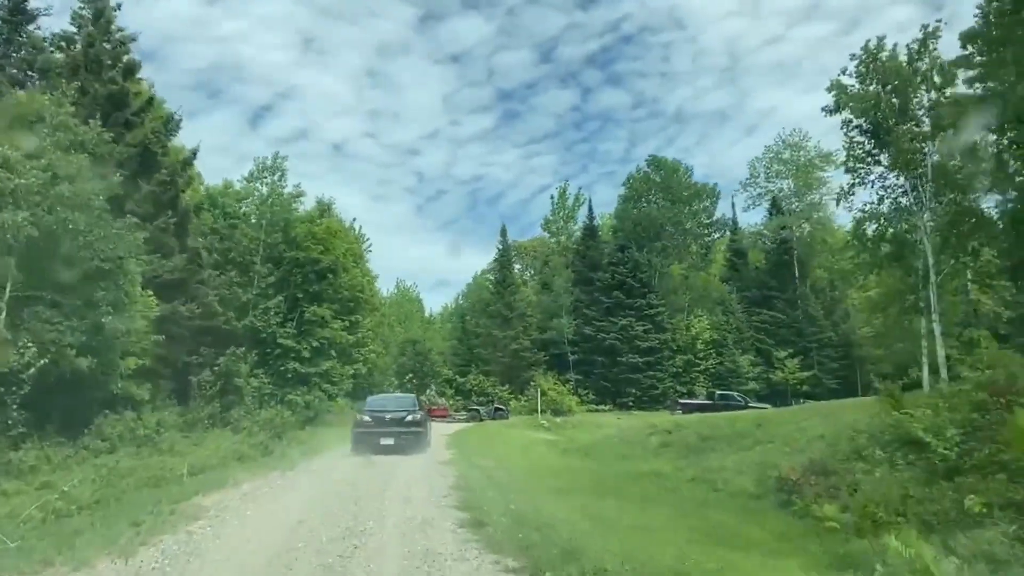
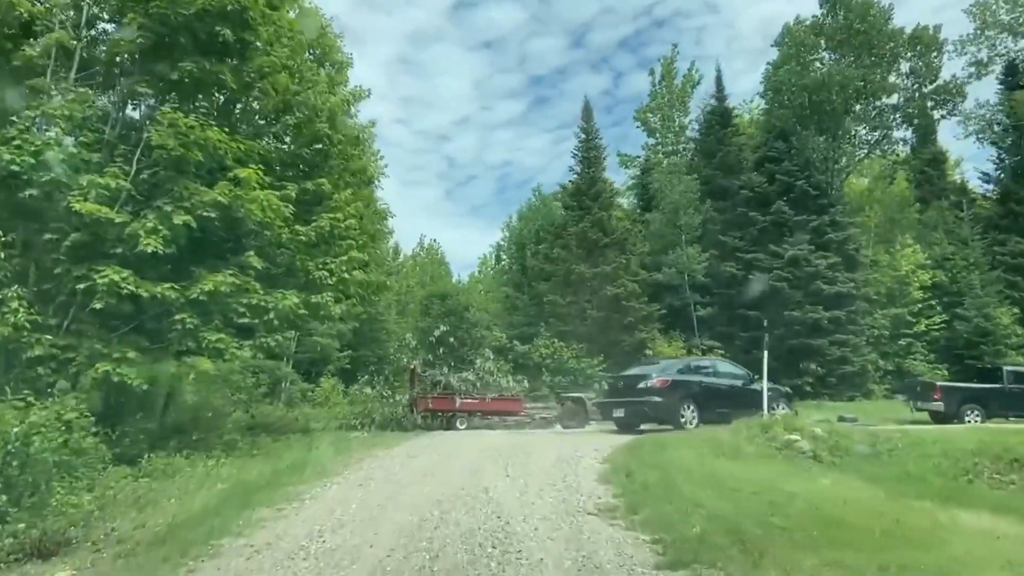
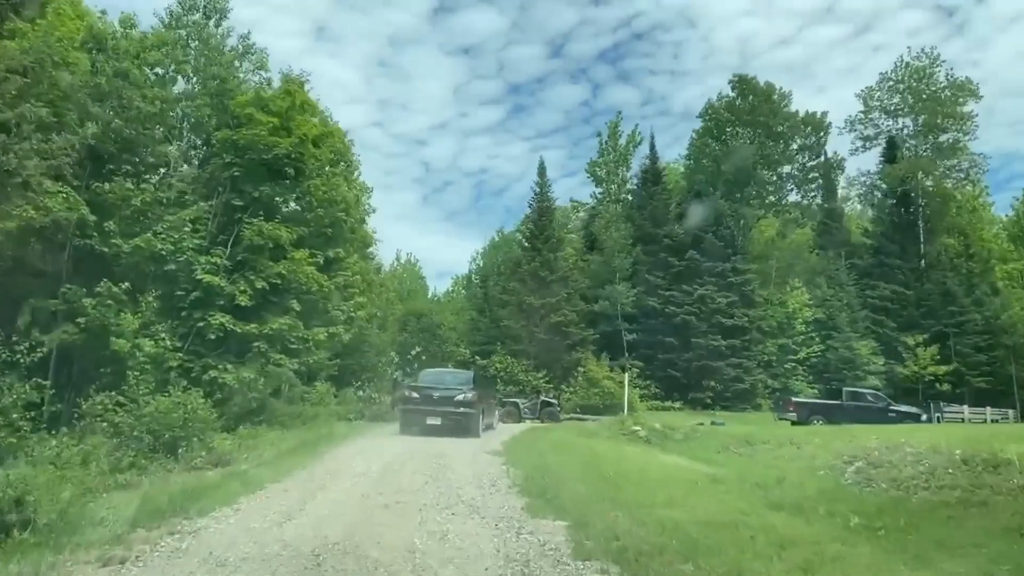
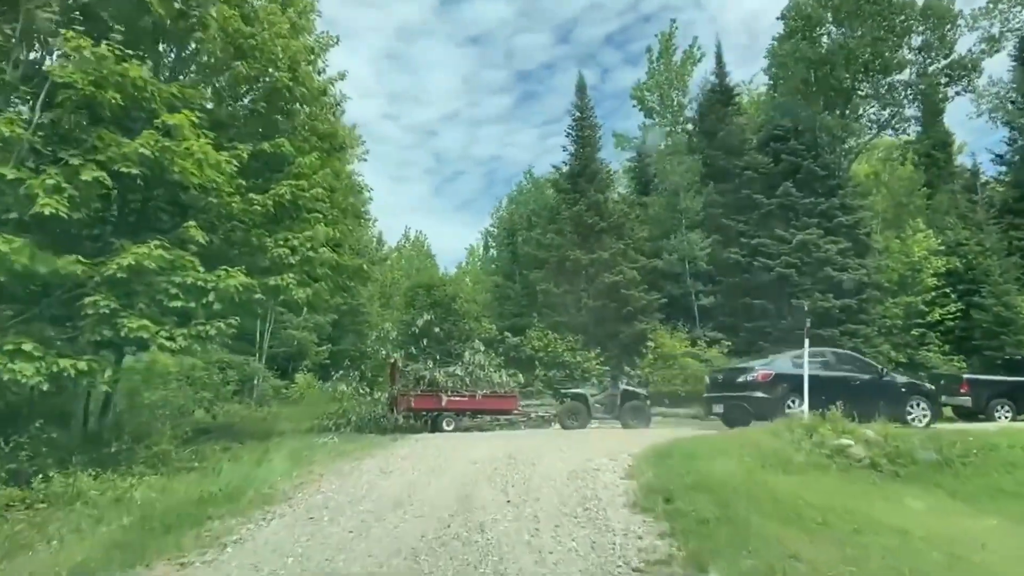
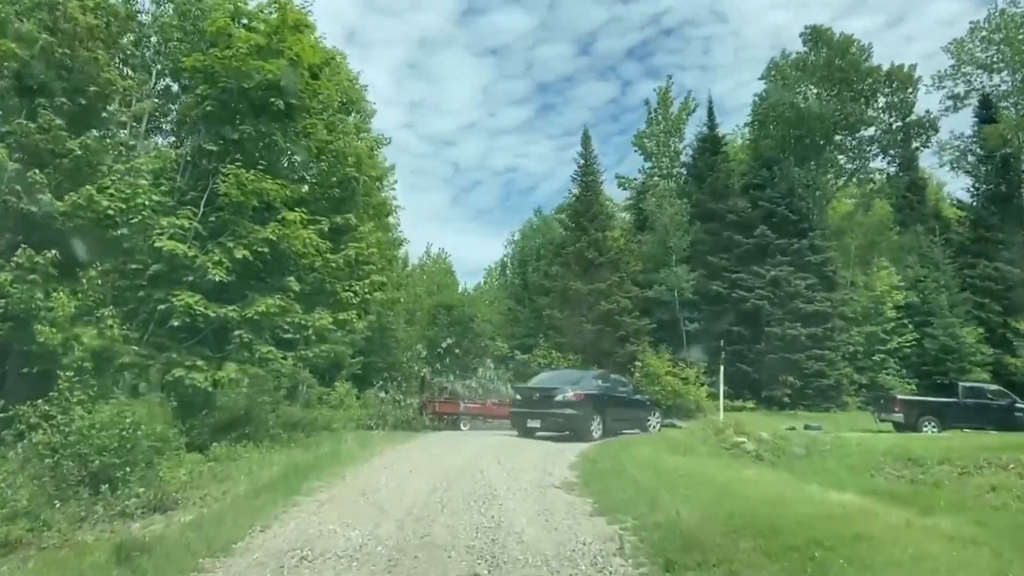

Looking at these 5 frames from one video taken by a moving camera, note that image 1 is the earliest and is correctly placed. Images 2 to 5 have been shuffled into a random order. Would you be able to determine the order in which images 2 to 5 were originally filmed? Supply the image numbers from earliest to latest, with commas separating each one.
3, 5, 2, 4
